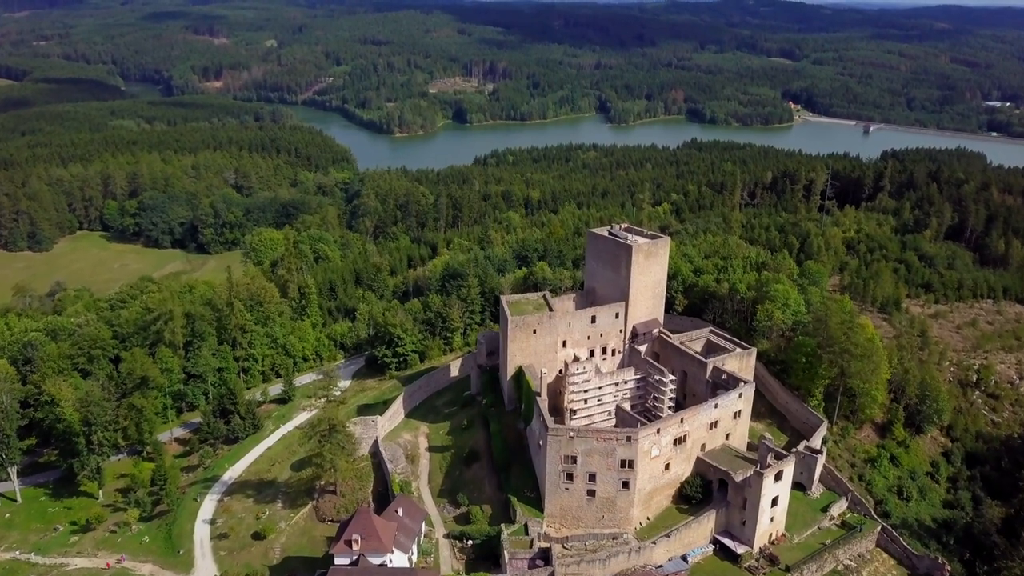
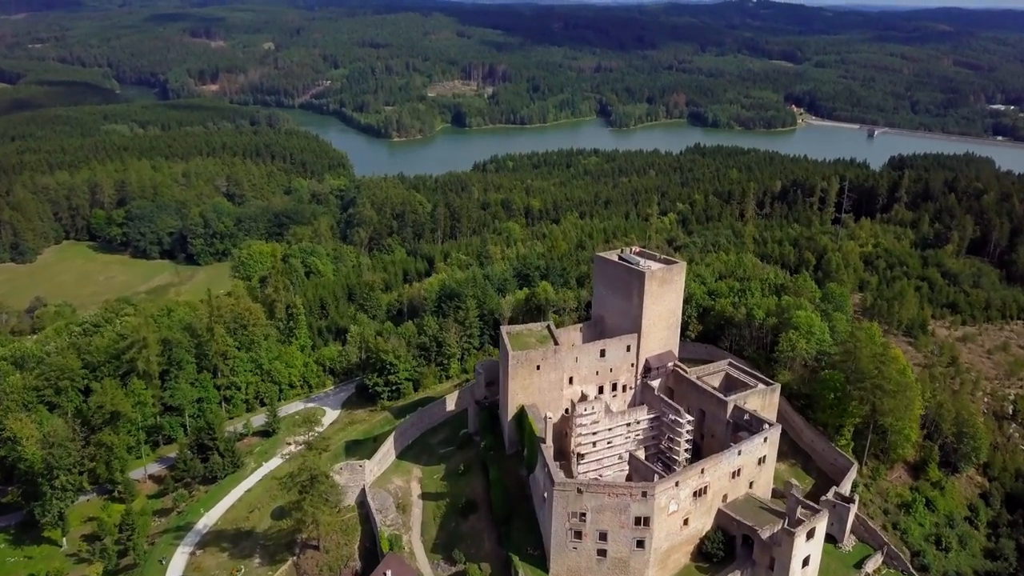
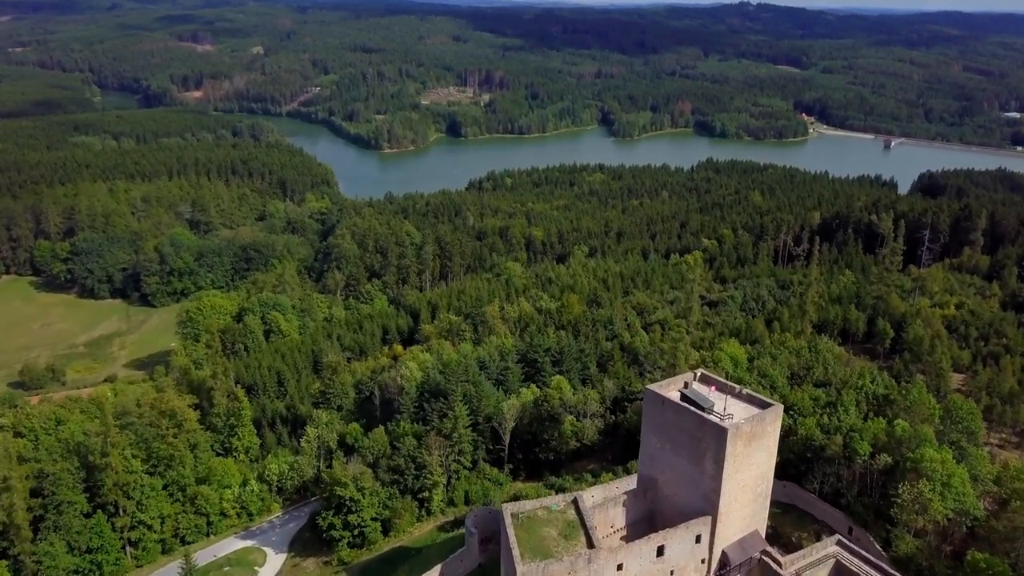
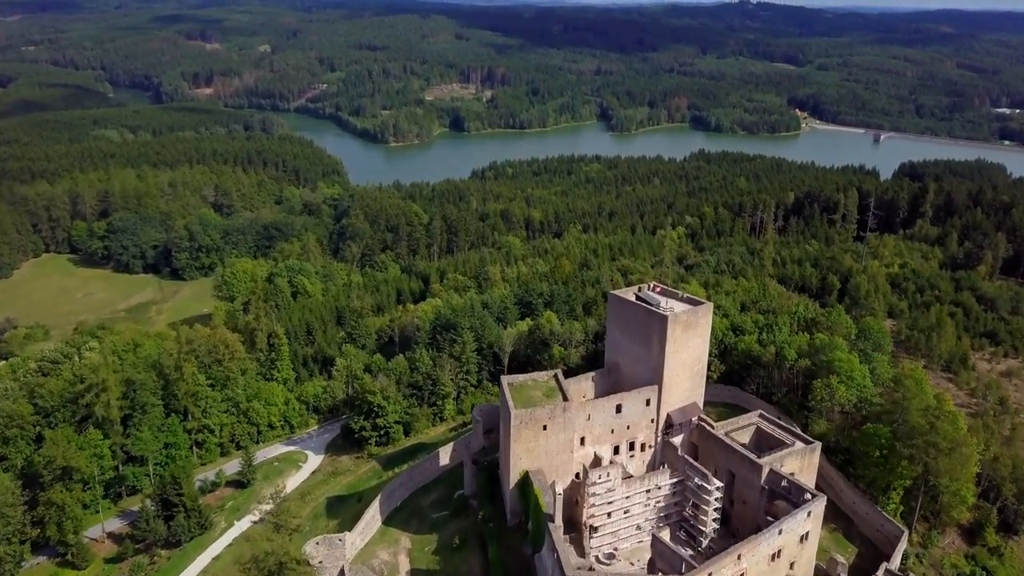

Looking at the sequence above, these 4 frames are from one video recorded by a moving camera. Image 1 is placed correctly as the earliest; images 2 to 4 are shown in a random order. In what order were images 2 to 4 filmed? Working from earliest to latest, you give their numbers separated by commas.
2, 4, 3
